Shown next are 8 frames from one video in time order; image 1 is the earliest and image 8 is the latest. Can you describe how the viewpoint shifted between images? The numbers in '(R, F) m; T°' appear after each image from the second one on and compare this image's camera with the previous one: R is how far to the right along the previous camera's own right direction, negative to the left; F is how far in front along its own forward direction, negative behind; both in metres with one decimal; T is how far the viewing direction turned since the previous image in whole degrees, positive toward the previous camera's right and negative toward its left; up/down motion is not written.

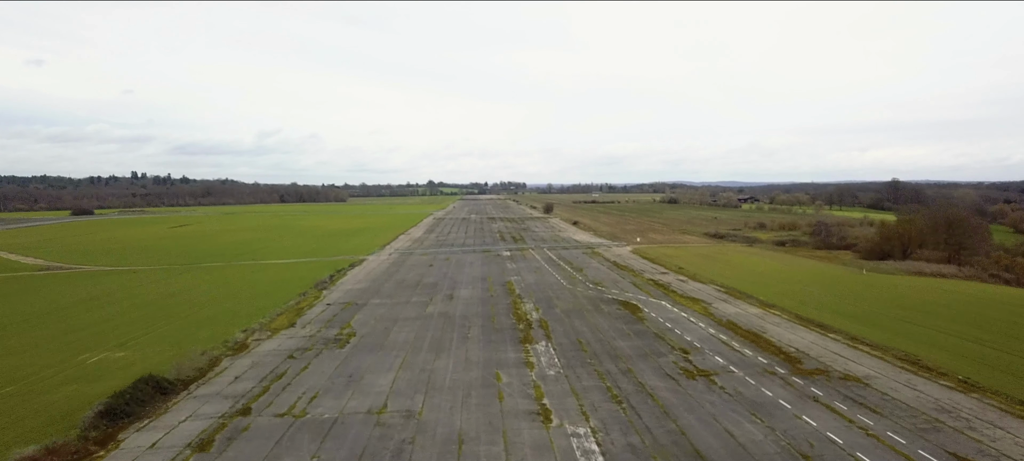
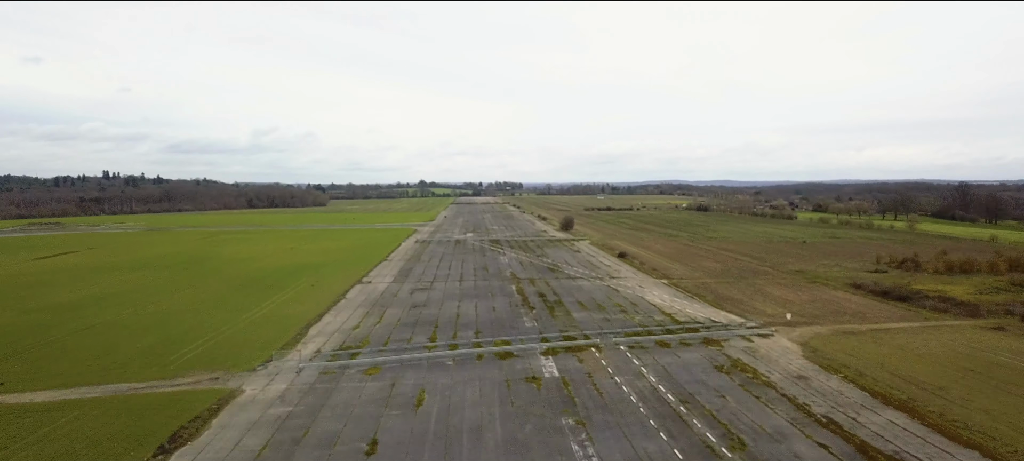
(-1.6, +15.9) m; +1°
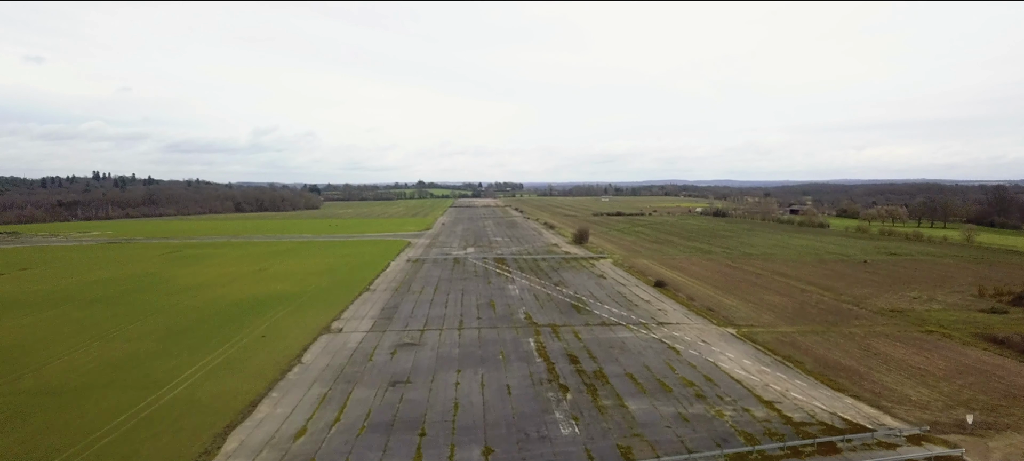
(-0.7, +6.4) m; 0°
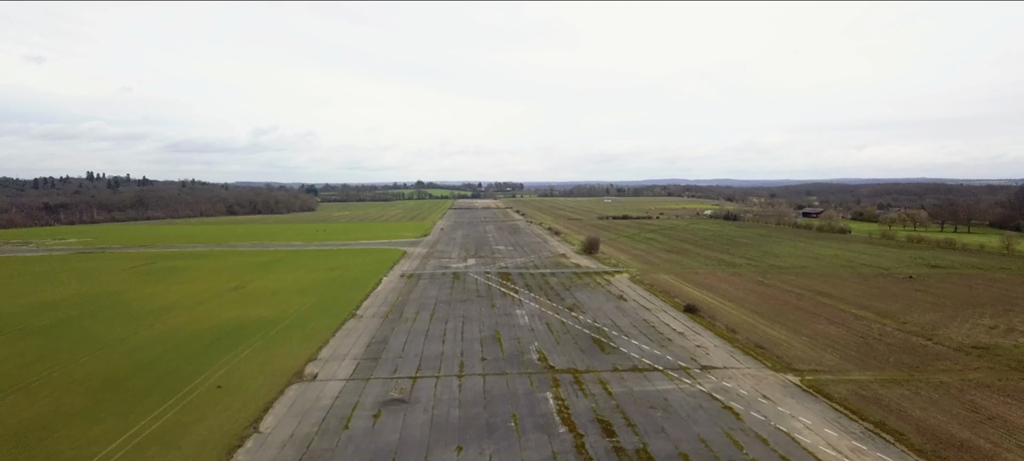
(-0.4, +3.6) m; 0°
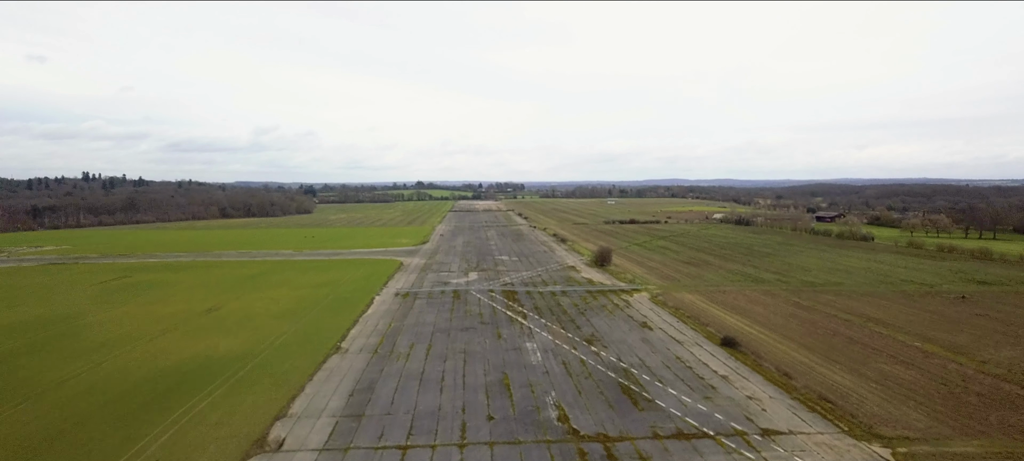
(-0.4, +3.3) m; 0°
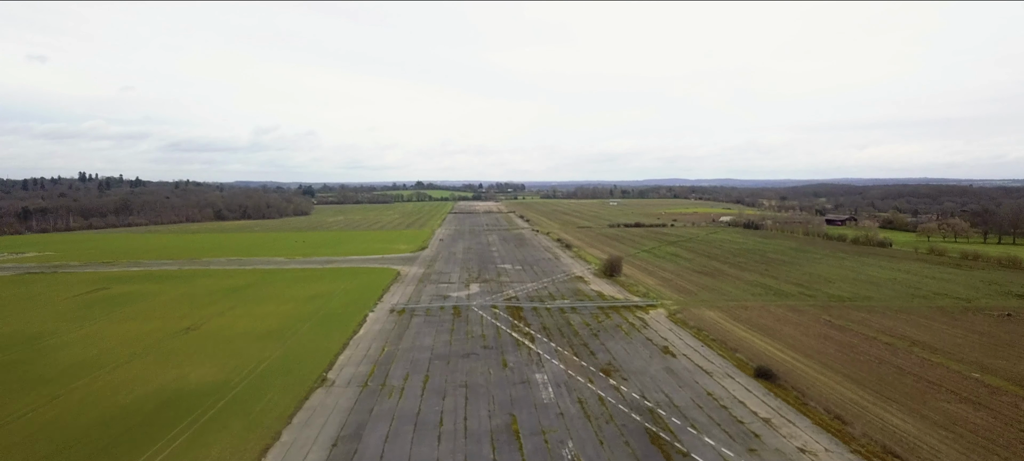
(-0.3, +2.4) m; 0°
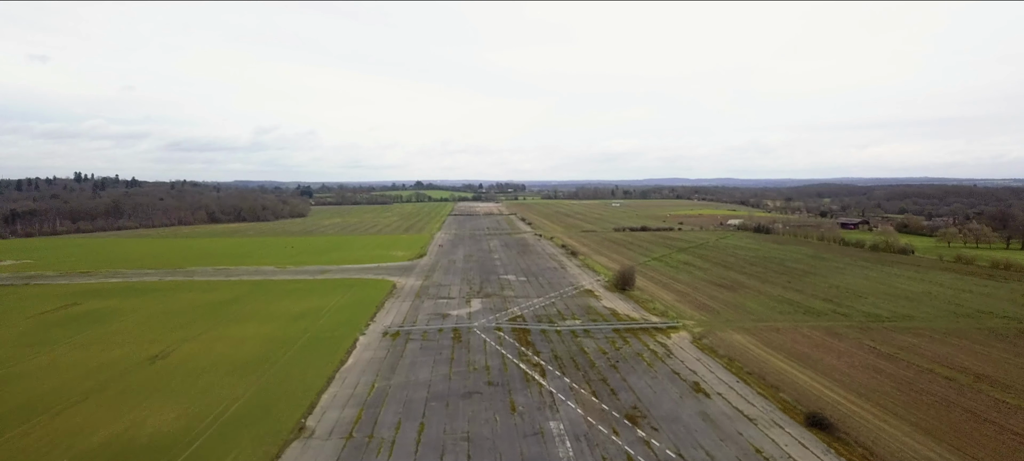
(-0.3, +2.8) m; 0°
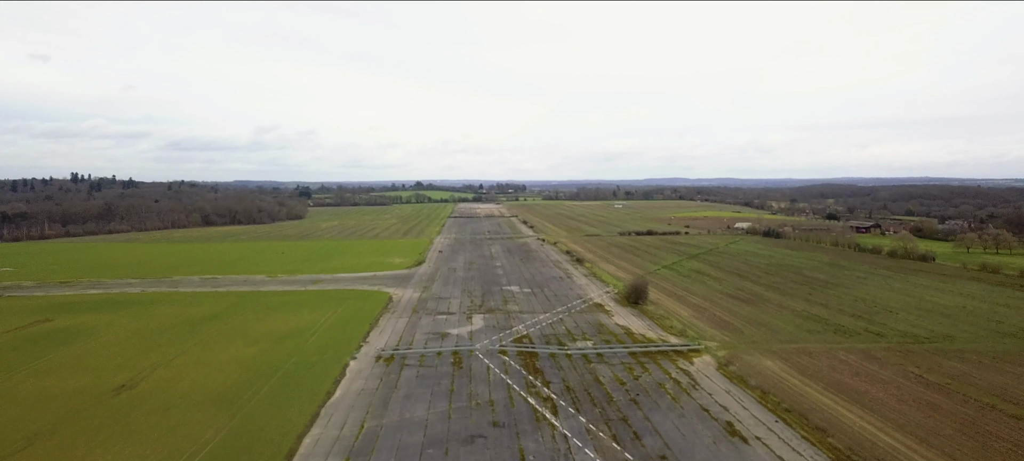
(-0.3, +2.3) m; 0°
